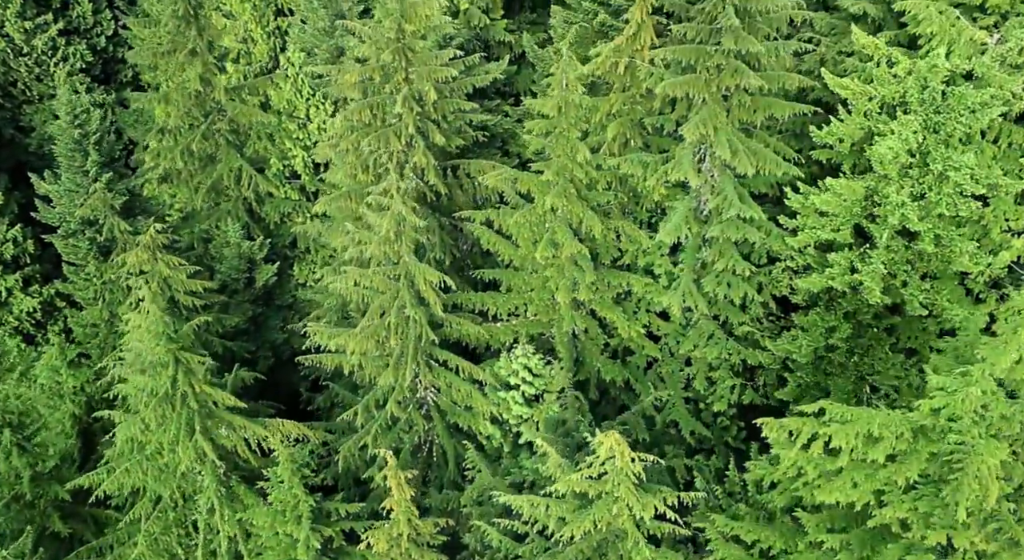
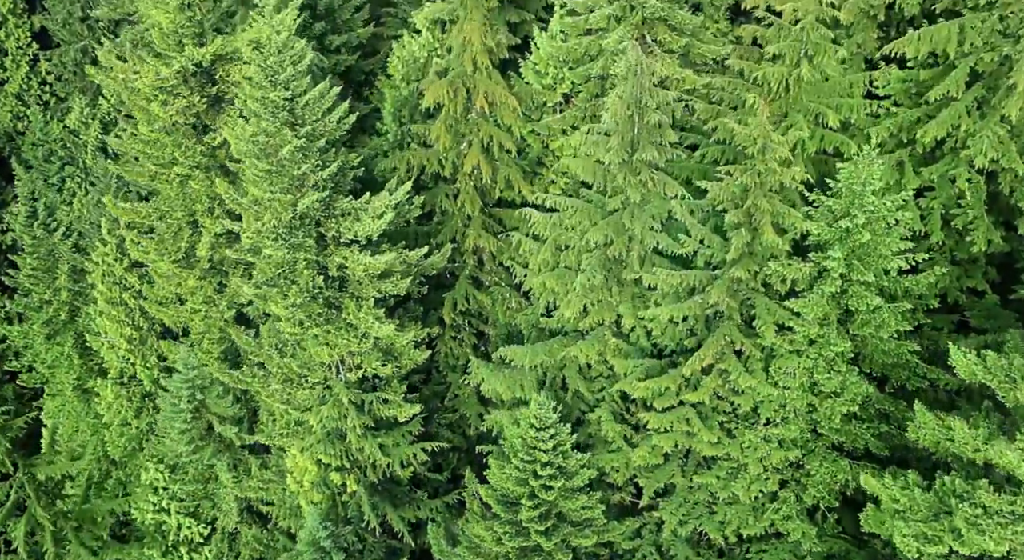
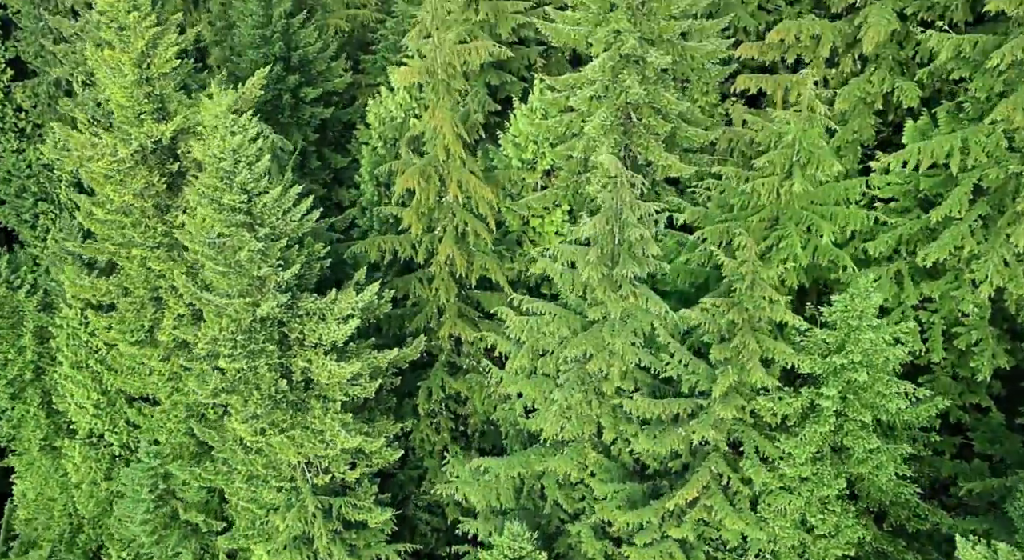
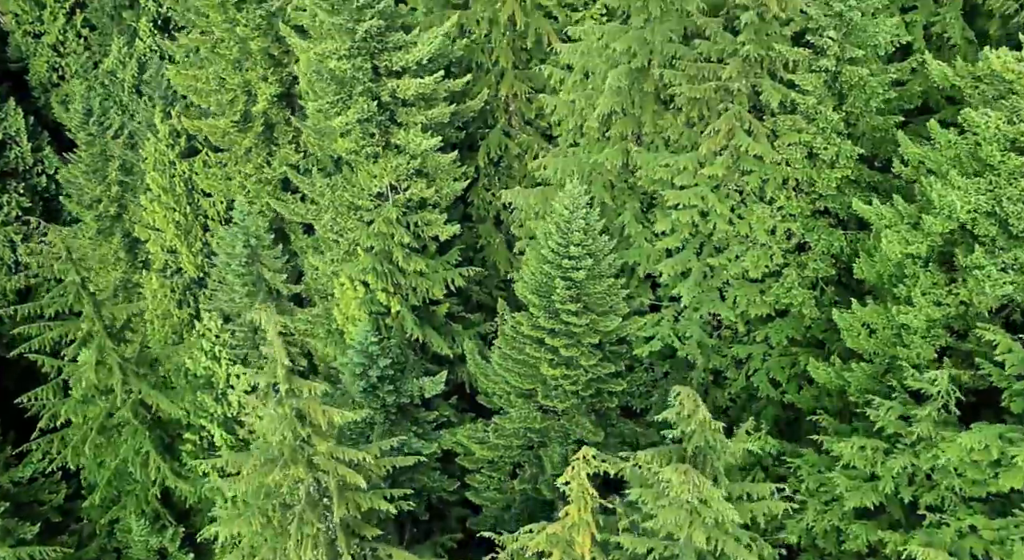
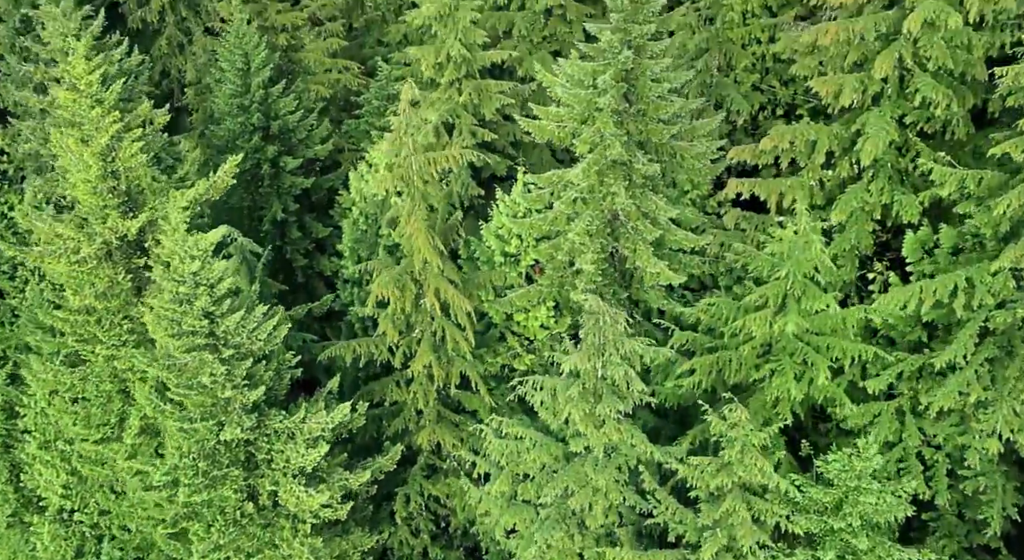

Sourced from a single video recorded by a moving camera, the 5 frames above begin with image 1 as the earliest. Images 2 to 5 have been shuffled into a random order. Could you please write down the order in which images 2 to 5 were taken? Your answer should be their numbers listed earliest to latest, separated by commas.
4, 2, 3, 5
